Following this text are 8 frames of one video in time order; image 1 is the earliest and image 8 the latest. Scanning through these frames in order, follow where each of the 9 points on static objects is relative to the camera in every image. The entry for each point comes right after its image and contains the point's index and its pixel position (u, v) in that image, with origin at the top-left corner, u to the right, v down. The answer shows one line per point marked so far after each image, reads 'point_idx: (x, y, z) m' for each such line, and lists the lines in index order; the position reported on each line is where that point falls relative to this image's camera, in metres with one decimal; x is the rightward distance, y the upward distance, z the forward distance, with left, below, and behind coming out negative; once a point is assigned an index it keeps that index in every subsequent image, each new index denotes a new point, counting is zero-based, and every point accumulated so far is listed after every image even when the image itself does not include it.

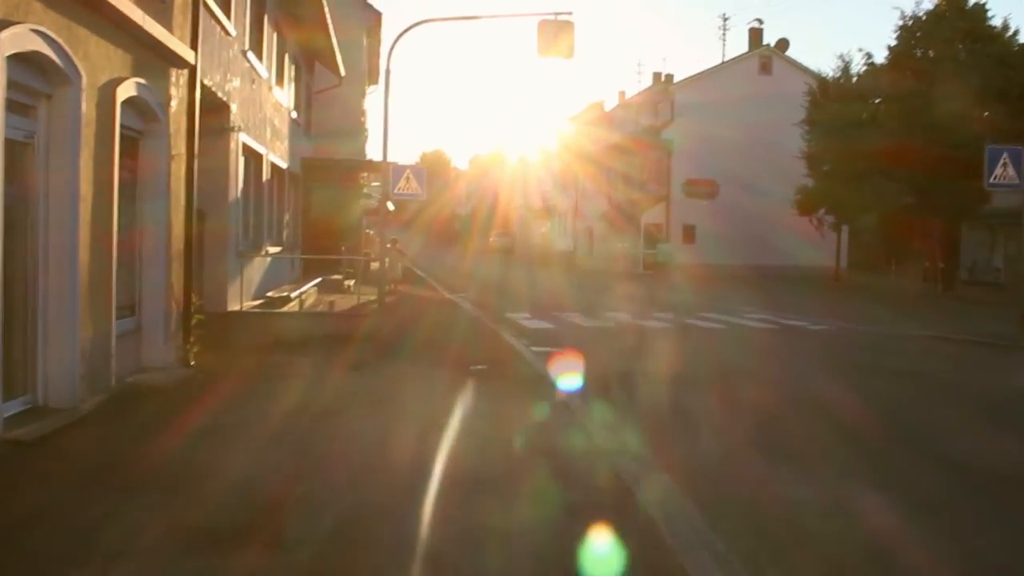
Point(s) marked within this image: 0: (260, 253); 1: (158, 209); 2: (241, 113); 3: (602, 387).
0: (-3.7, +0.5, +17.6) m
1: (-3.1, +0.7, +10.4) m
2: (-3.6, +2.3, +15.8) m
3: (+1.0, -1.2, +14.3) m
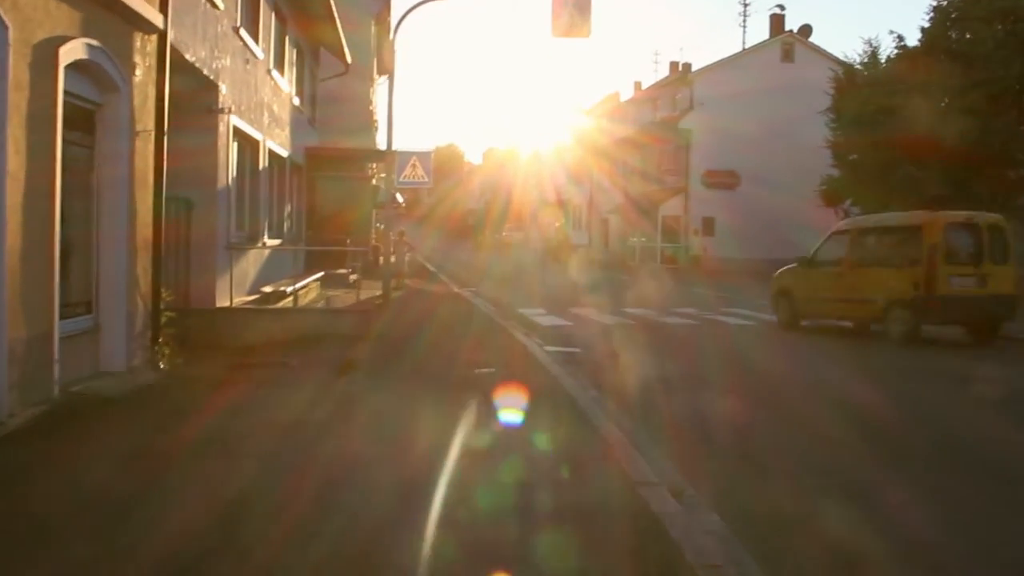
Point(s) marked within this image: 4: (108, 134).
0: (-3.5, +0.6, +16.5) m
1: (-3.1, +0.8, +9.3) m
2: (-3.4, +2.4, +14.7) m
3: (+1.1, -1.1, +13.1) m
4: (-3.1, +1.2, +9.2) m
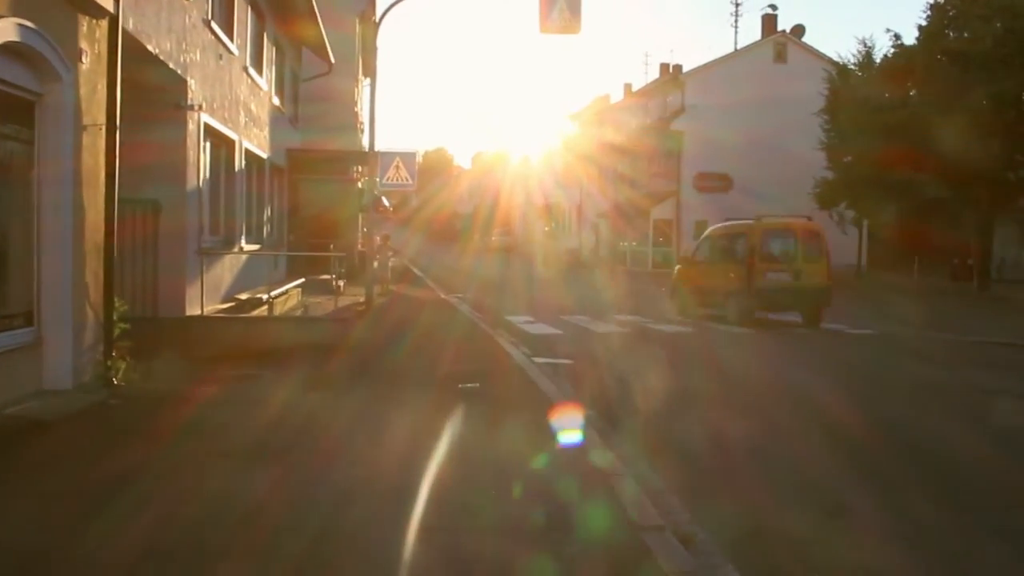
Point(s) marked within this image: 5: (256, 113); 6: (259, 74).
0: (-3.7, +0.5, +15.7) m
1: (-3.2, +0.7, +8.5) m
2: (-3.6, +2.3, +13.9) m
3: (+1.0, -1.2, +12.4) m
4: (-3.2, +1.1, +8.4) m
5: (-4.1, +2.8, +19.3) m
6: (-4.1, +3.5, +19.5) m
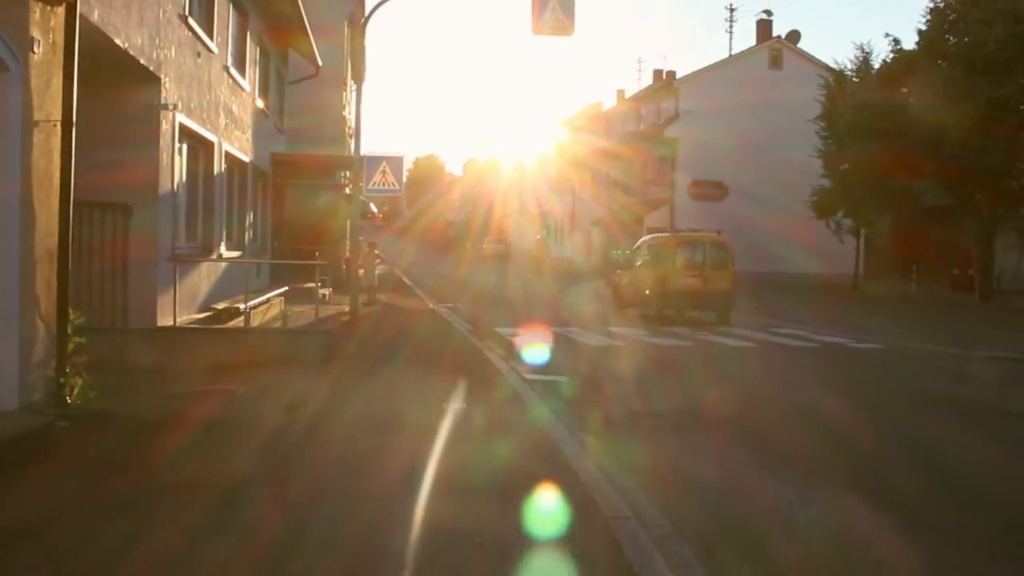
0: (-3.8, +0.4, +15.0) m
1: (-3.2, +0.6, +7.8) m
2: (-3.7, +2.2, +13.2) m
3: (+0.9, -1.3, +11.7) m
4: (-3.3, +1.0, +7.7) m
5: (-4.2, +2.7, +18.6) m
6: (-4.2, +3.3, +18.9) m
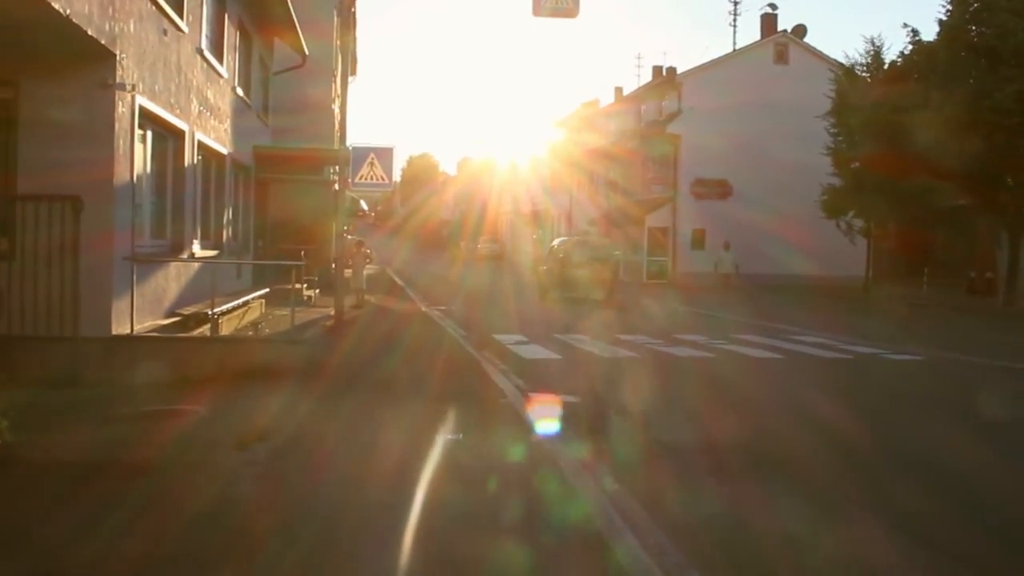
0: (-3.8, +0.3, +13.6) m
1: (-3.2, +0.6, +6.4) m
2: (-3.7, +2.1, +11.8) m
3: (+0.9, -1.3, +10.3) m
4: (-3.2, +1.0, +6.3) m
5: (-4.3, +2.6, +17.1) m
6: (-4.3, +3.3, +17.4) m
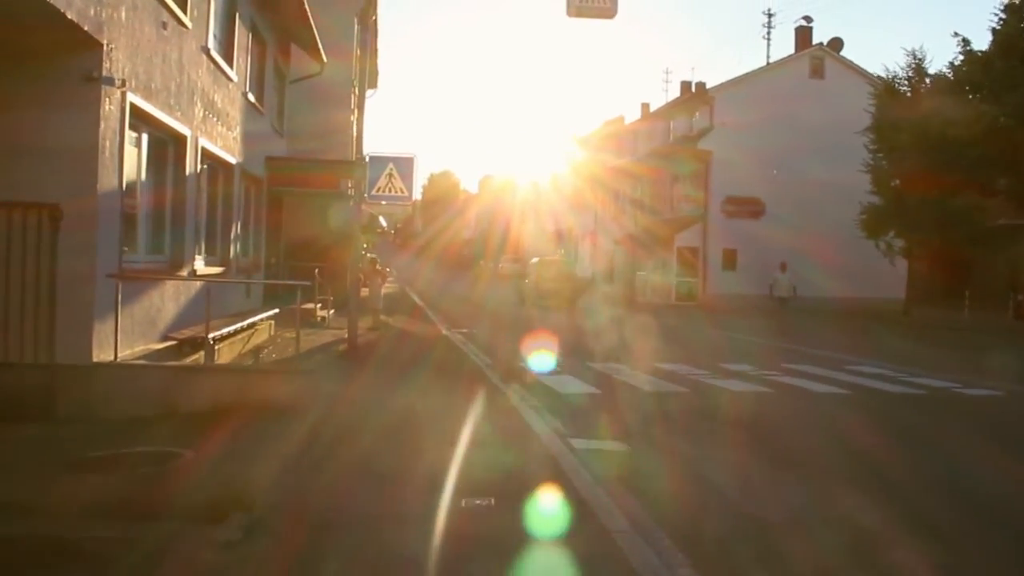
0: (-3.5, +0.1, +12.3) m
1: (-3.0, +0.5, +5.1) m
2: (-3.3, +2.0, +10.5) m
3: (+1.2, -1.5, +8.9) m
4: (-3.0, +0.9, +5.0) m
5: (-3.9, +2.4, +15.9) m
6: (-3.8, +3.0, +16.2) m
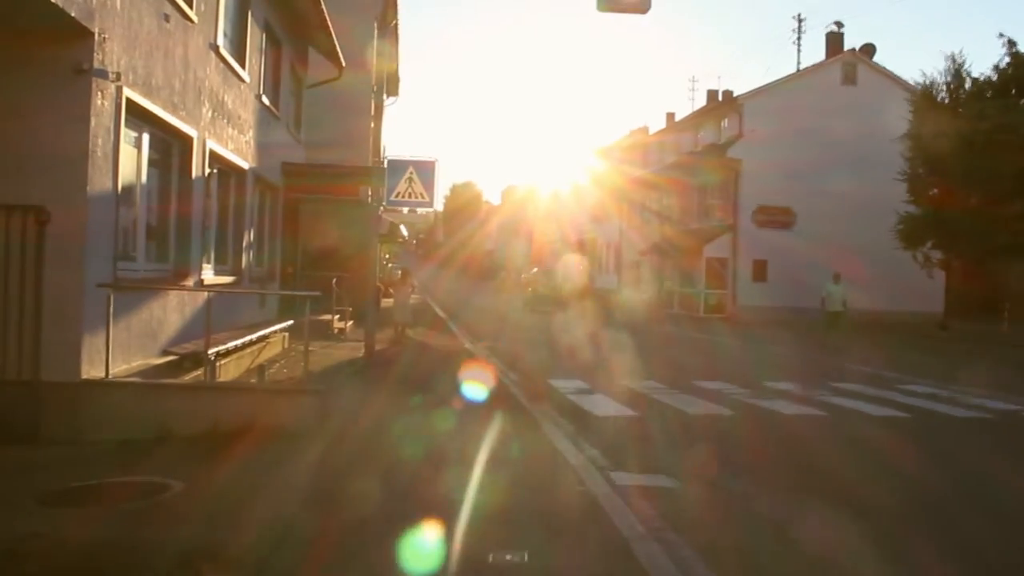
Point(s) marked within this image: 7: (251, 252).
0: (-3.2, 0.0, +11.5) m
1: (-2.8, +0.5, +4.3) m
2: (-3.1, +1.9, +9.7) m
3: (+1.4, -1.6, +8.0) m
4: (-2.9, +0.9, +4.2) m
5: (-3.5, +2.2, +15.1) m
6: (-3.5, +2.9, +15.4) m
7: (-3.9, +0.5, +17.9) m
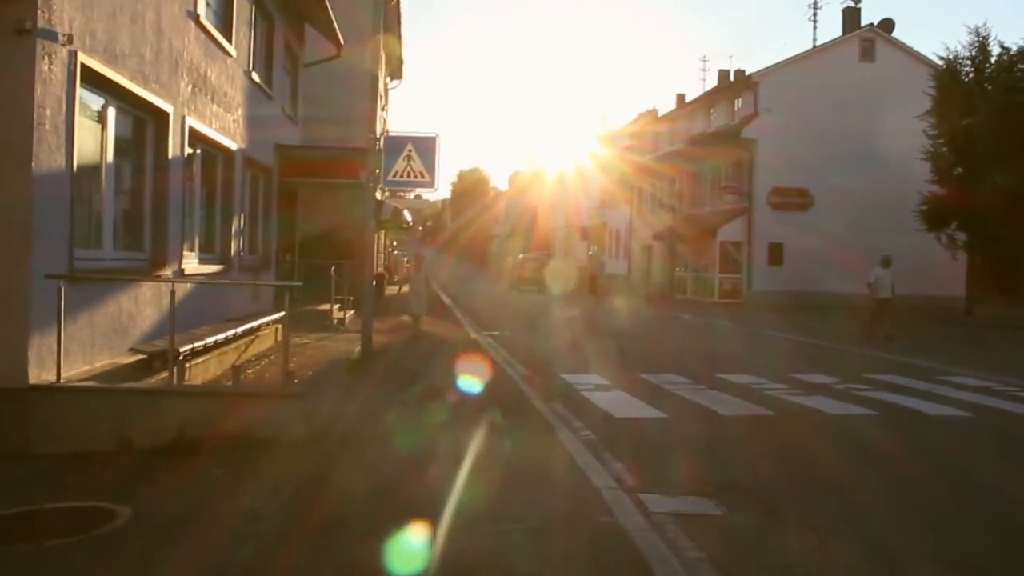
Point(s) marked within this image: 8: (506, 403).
0: (-3.1, +0.1, +10.4) m
1: (-2.8, +0.5, +3.2) m
2: (-3.1, +1.9, +8.6) m
3: (+1.4, -1.5, +6.9) m
4: (-2.9, +0.9, +3.1) m
5: (-3.4, +2.4, +14.0) m
6: (-3.4, +3.0, +14.3) m
7: (-3.8, +0.7, +16.8) m
8: (0.0, -1.3, +12.1) m
